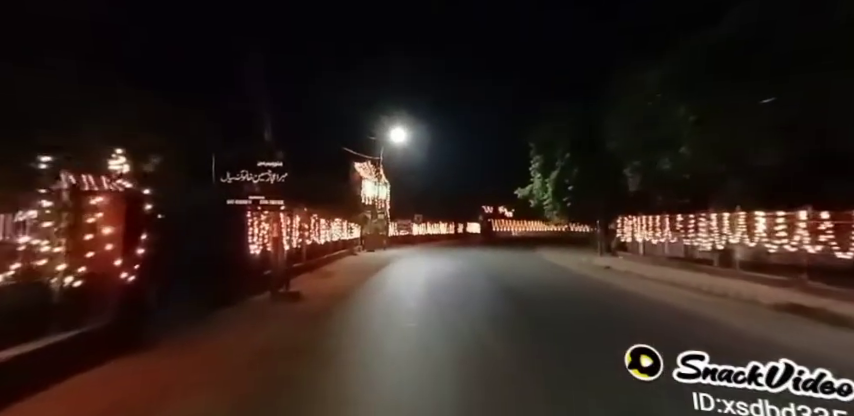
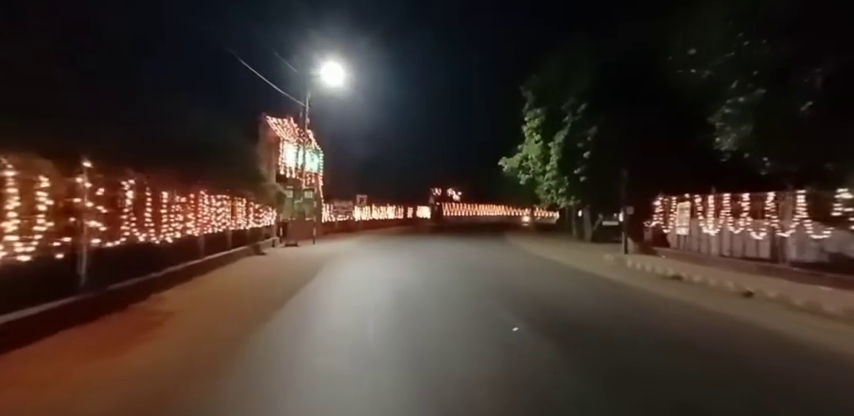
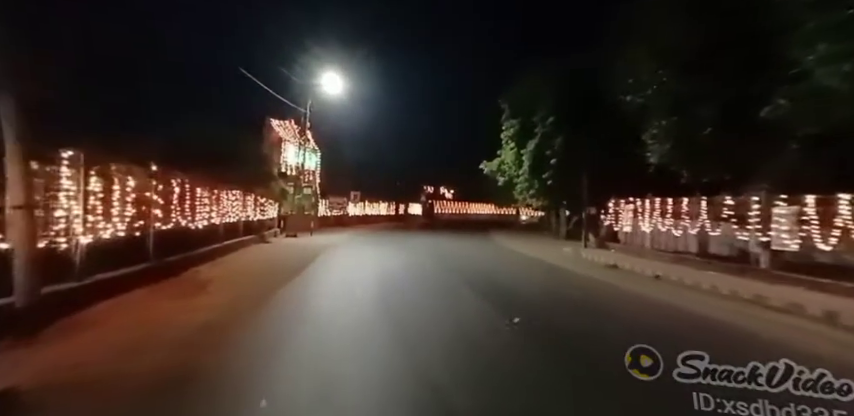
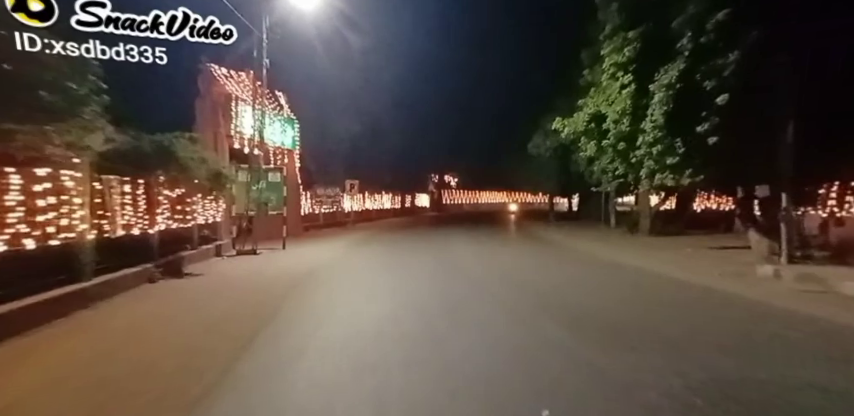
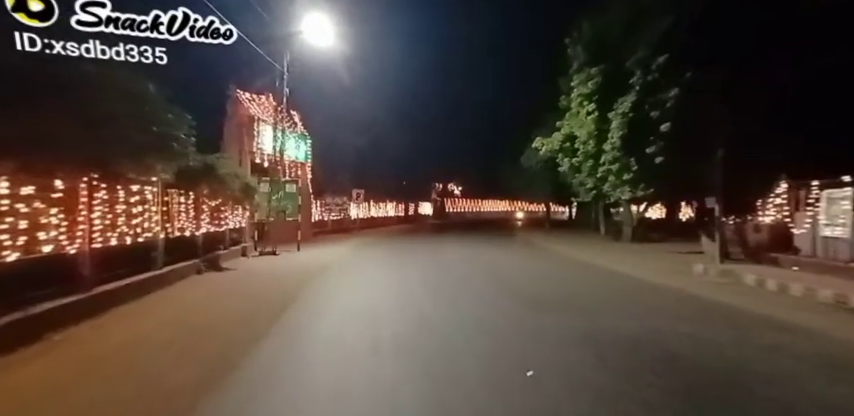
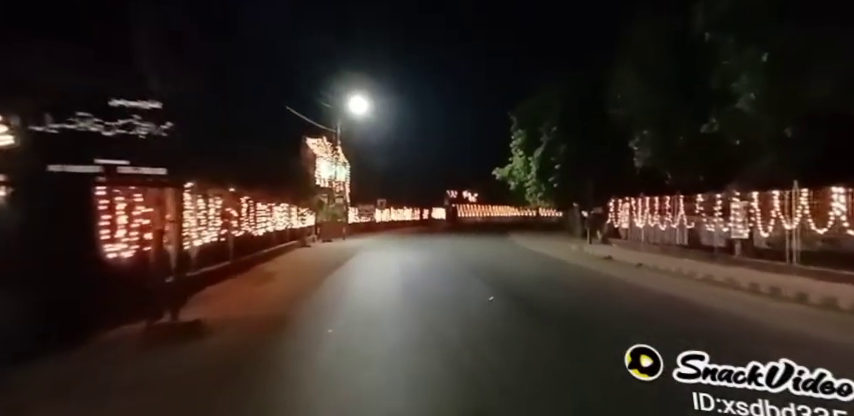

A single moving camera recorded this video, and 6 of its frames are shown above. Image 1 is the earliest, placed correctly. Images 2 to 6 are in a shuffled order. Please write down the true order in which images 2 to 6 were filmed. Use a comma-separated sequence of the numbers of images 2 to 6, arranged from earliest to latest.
6, 3, 2, 5, 4
